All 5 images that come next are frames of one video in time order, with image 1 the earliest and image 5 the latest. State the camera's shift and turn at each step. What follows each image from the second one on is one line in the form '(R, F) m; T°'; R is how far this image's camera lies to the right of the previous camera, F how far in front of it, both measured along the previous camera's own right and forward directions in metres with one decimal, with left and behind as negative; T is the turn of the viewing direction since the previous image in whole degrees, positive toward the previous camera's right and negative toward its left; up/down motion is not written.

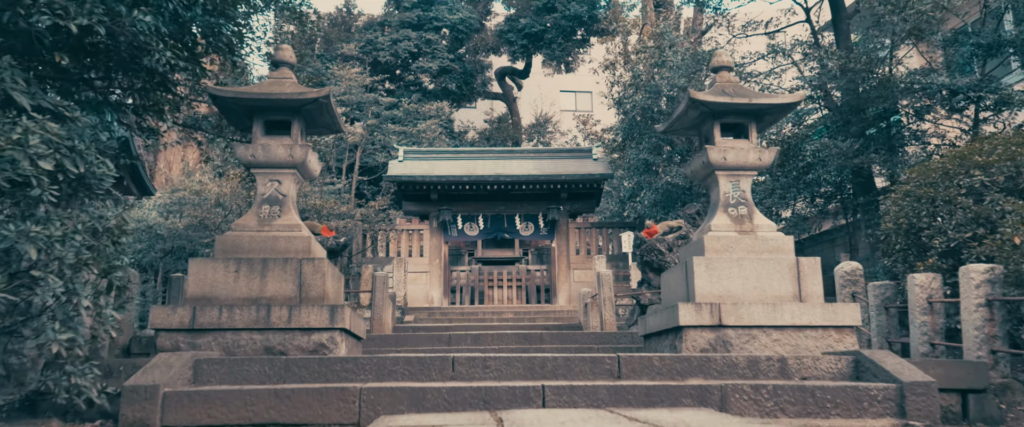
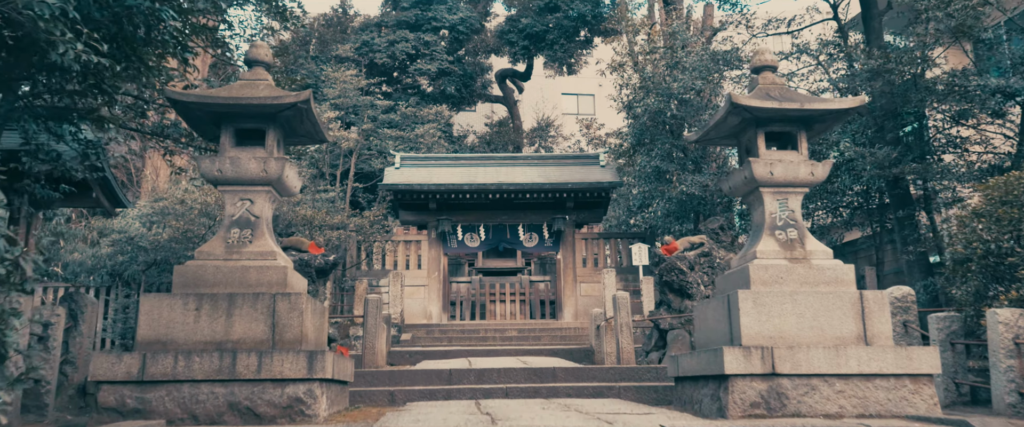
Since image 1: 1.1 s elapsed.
(-0.1, +1.1) m; 0°
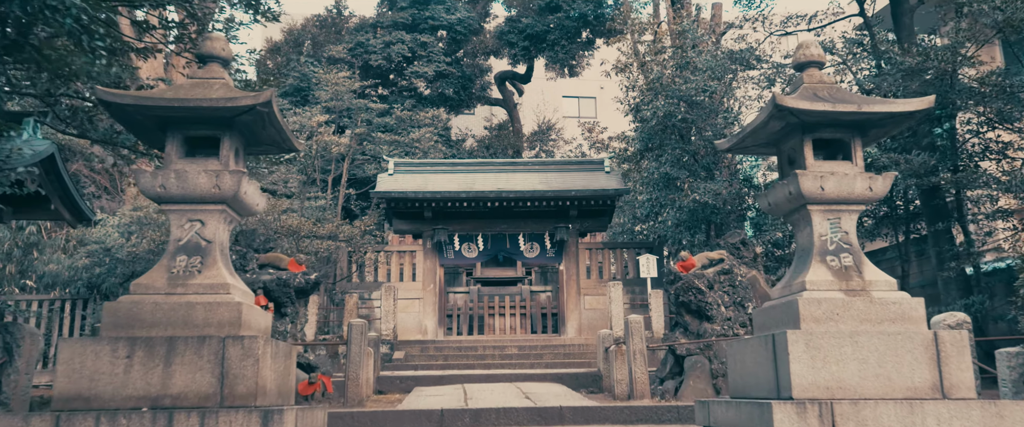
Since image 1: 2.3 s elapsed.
(0.0, +1.0) m; 0°
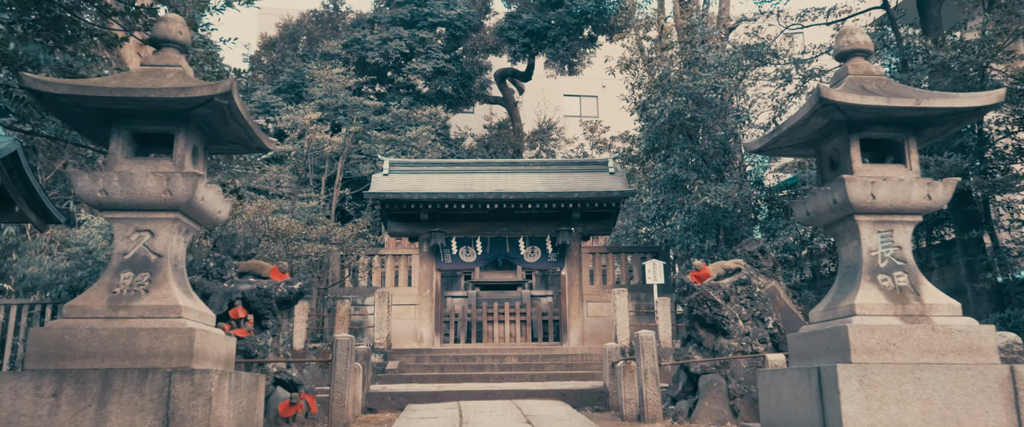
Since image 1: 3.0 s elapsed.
(0.0, +0.7) m; 0°
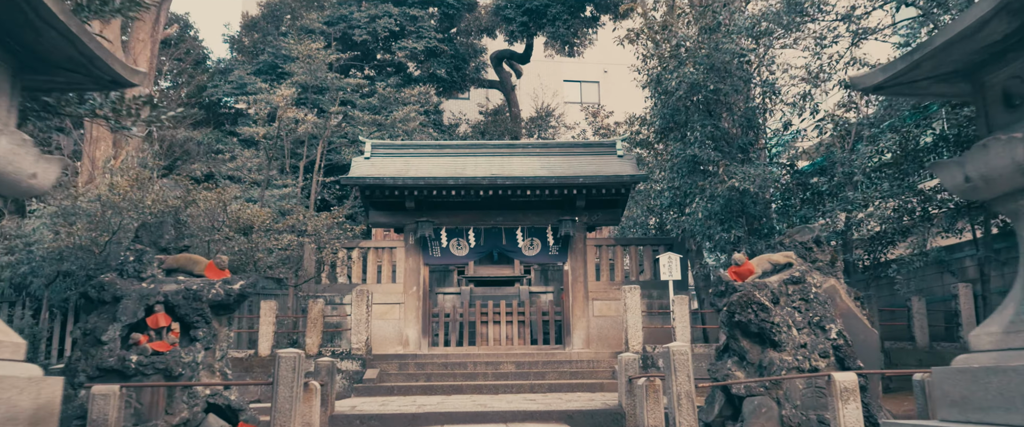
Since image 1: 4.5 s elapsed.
(0.0, +1.8) m; 0°
